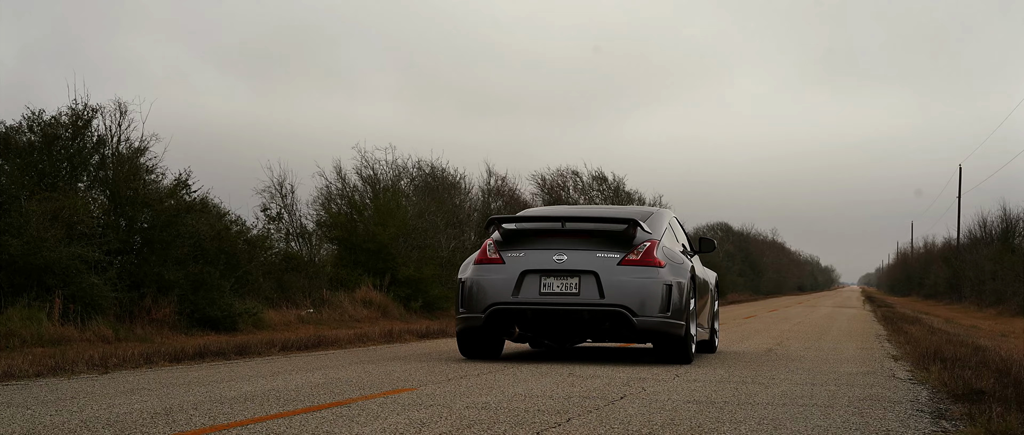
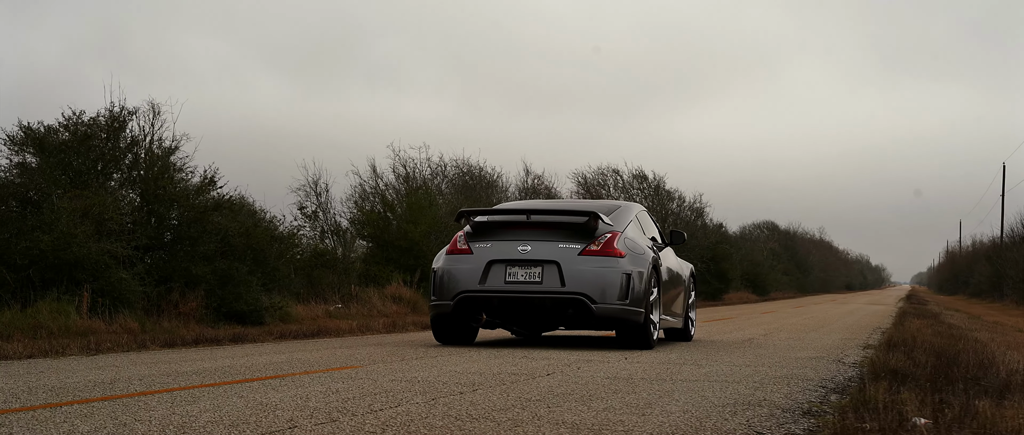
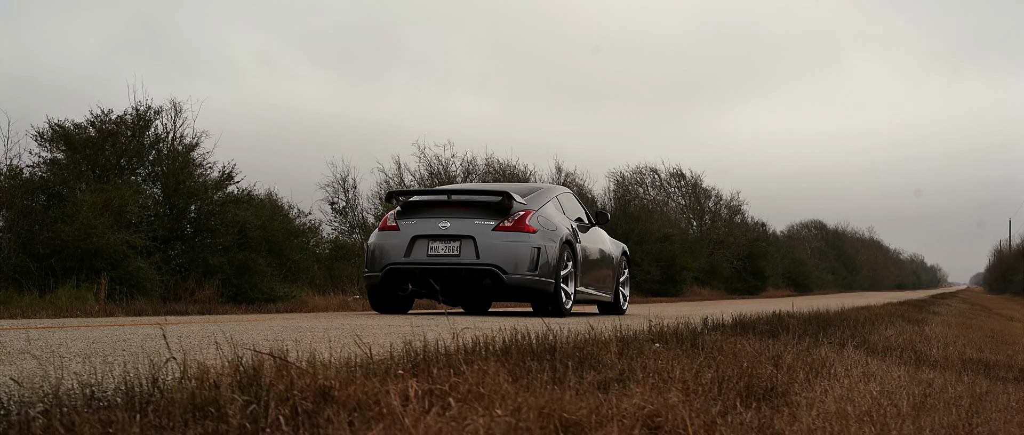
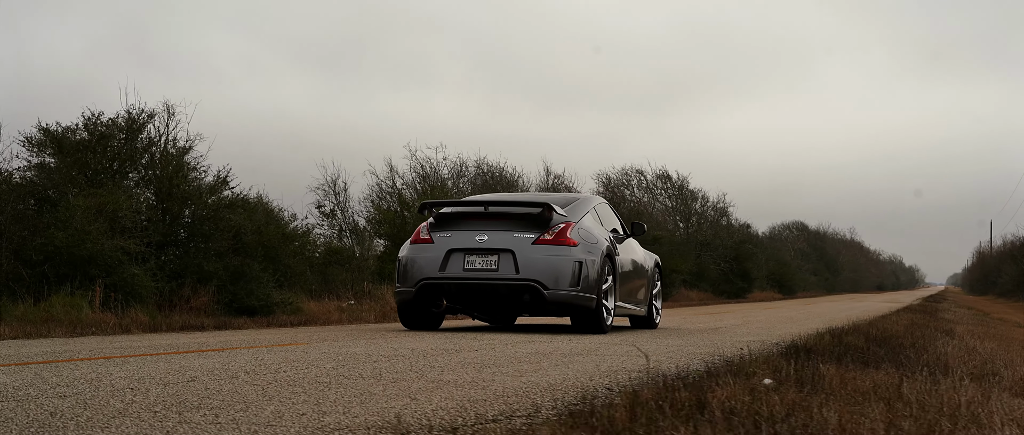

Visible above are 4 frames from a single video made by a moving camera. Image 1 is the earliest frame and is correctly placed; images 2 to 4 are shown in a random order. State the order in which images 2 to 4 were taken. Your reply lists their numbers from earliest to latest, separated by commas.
2, 4, 3
